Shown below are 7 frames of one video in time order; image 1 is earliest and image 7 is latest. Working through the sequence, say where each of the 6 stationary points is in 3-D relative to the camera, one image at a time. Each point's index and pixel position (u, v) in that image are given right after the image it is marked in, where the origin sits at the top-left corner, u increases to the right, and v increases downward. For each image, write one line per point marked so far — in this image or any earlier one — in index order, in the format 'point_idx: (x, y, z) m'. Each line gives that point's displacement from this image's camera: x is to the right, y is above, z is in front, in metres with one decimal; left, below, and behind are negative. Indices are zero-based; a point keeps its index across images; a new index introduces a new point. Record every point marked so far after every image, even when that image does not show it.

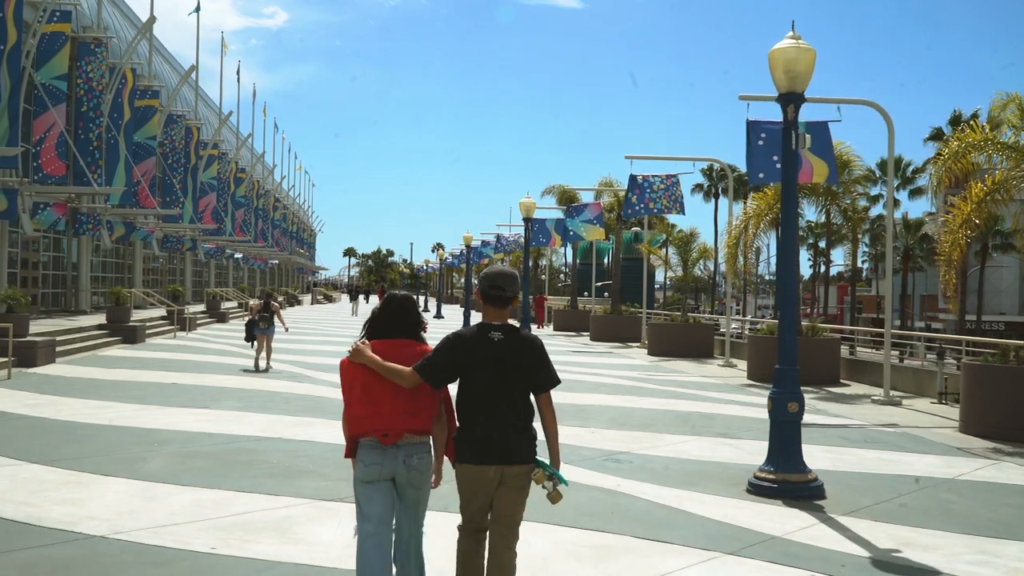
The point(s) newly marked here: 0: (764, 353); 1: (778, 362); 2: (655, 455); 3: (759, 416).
0: (+5.4, -1.4, +18.9) m
1: (+2.4, -0.7, +8.0) m
2: (+1.6, -1.9, +9.7) m
3: (+3.7, -1.9, +13.0) m
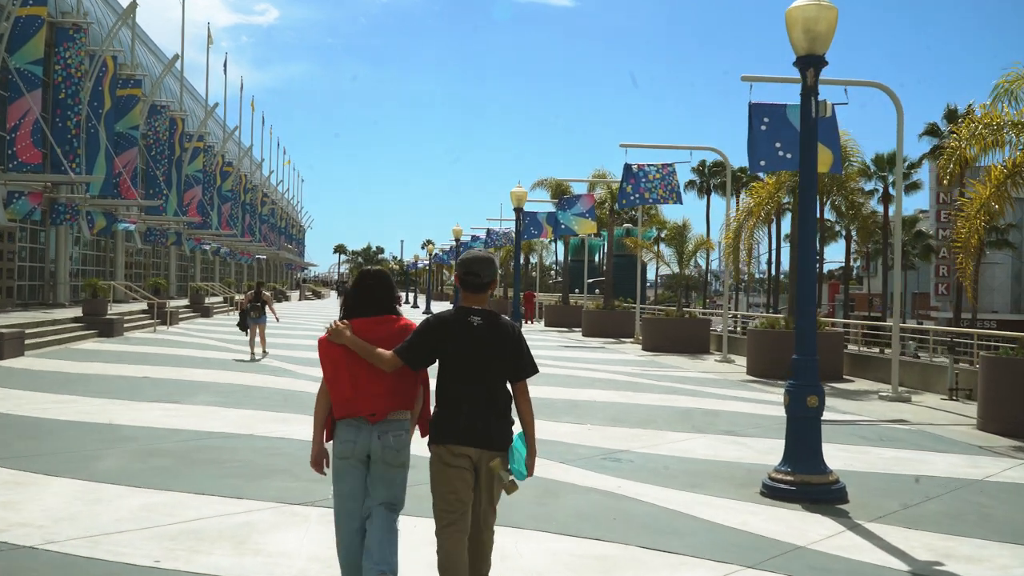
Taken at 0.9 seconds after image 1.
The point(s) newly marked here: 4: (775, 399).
0: (+5.2, -1.2, +18.2) m
1: (+2.3, -0.5, +7.3) m
2: (+1.5, -1.7, +9.0) m
3: (+3.5, -1.8, +12.3) m
4: (+4.2, -1.8, +14.2) m
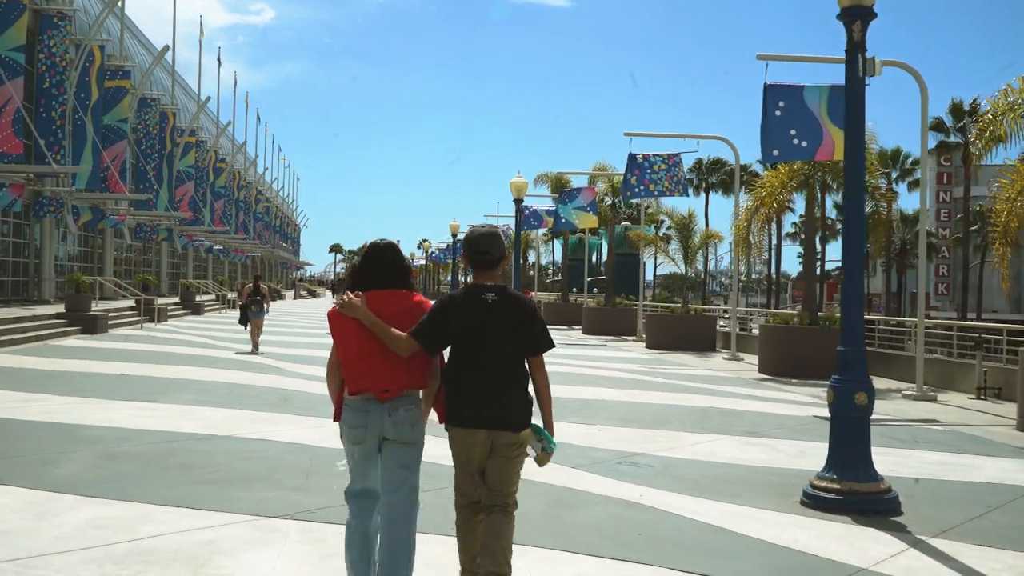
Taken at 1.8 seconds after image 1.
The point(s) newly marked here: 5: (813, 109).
0: (+5.2, -1.1, +17.4) m
1: (+2.4, -0.4, +6.4) m
2: (+1.5, -1.6, +8.2) m
3: (+3.6, -1.6, +11.5) m
4: (+4.3, -1.7, +13.4) m
5: (+4.8, +2.8, +14.0) m
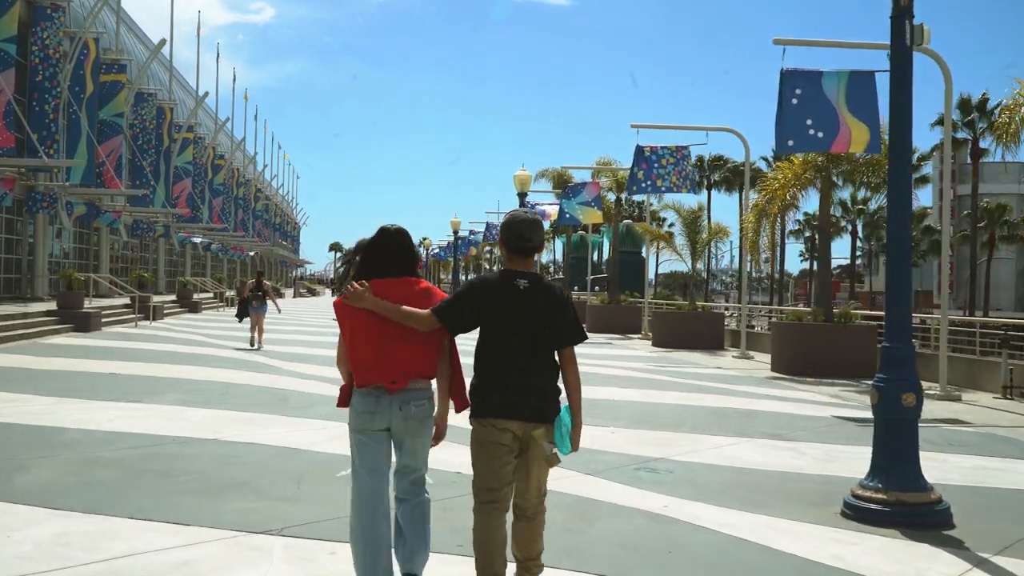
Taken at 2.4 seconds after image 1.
0: (+5.3, -1.0, +16.8) m
1: (+2.5, -0.3, +5.8) m
2: (+1.6, -1.5, +7.6) m
3: (+3.7, -1.6, +10.9) m
4: (+4.3, -1.6, +12.8) m
5: (+4.9, +2.9, +13.4) m
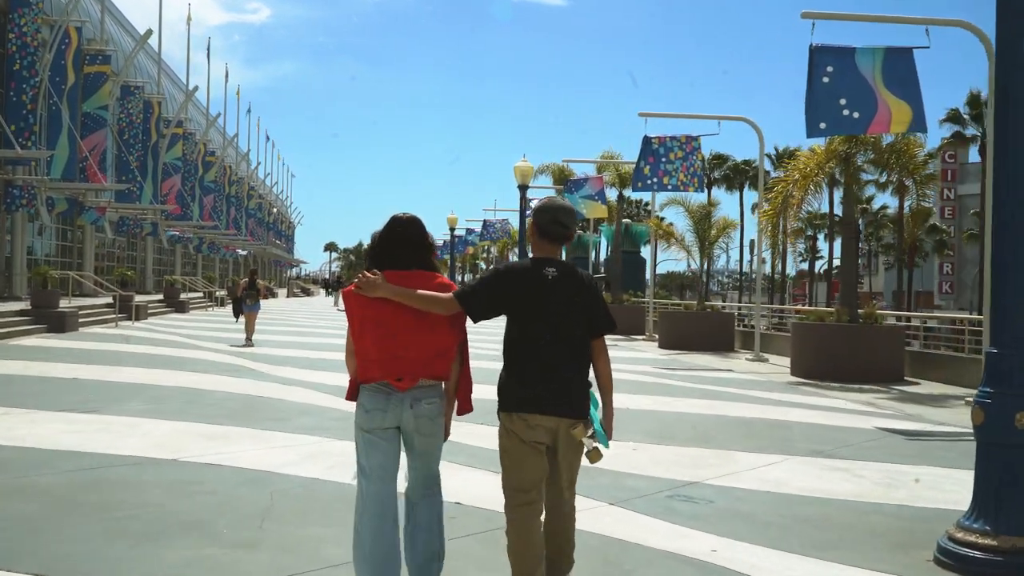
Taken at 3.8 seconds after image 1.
0: (+5.3, -1.0, +15.7) m
1: (+2.5, -0.3, +4.7) m
2: (+1.7, -1.5, +6.4) m
3: (+3.7, -1.5, +9.8) m
4: (+4.4, -1.6, +11.6) m
5: (+4.9, +3.0, +12.2) m
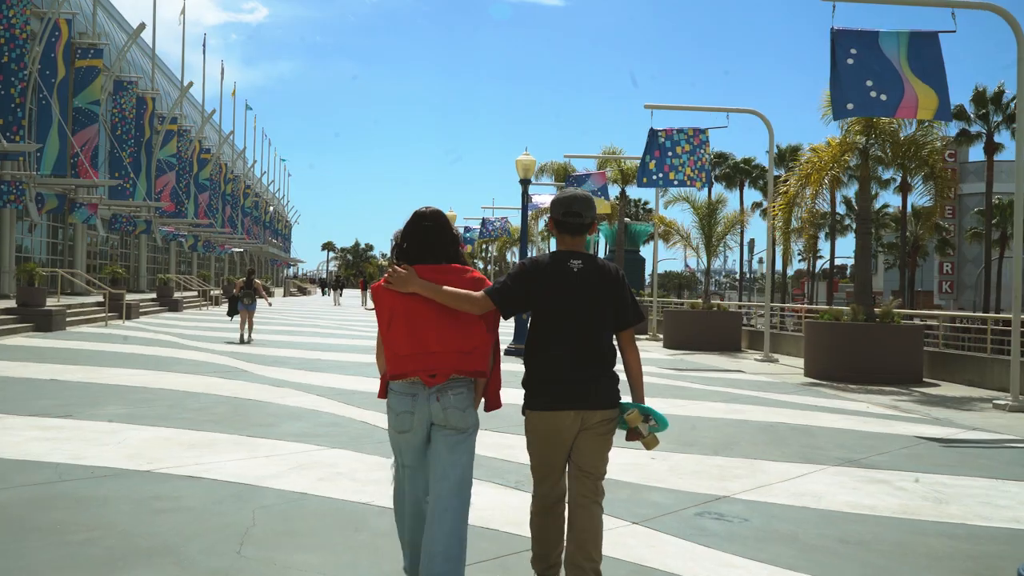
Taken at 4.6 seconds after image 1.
0: (+5.4, -1.0, +15.1) m
1: (+2.6, -0.3, +4.1) m
2: (+1.7, -1.4, +5.8) m
3: (+3.8, -1.5, +9.2) m
4: (+4.4, -1.5, +11.0) m
5: (+5.0, +3.0, +11.6) m
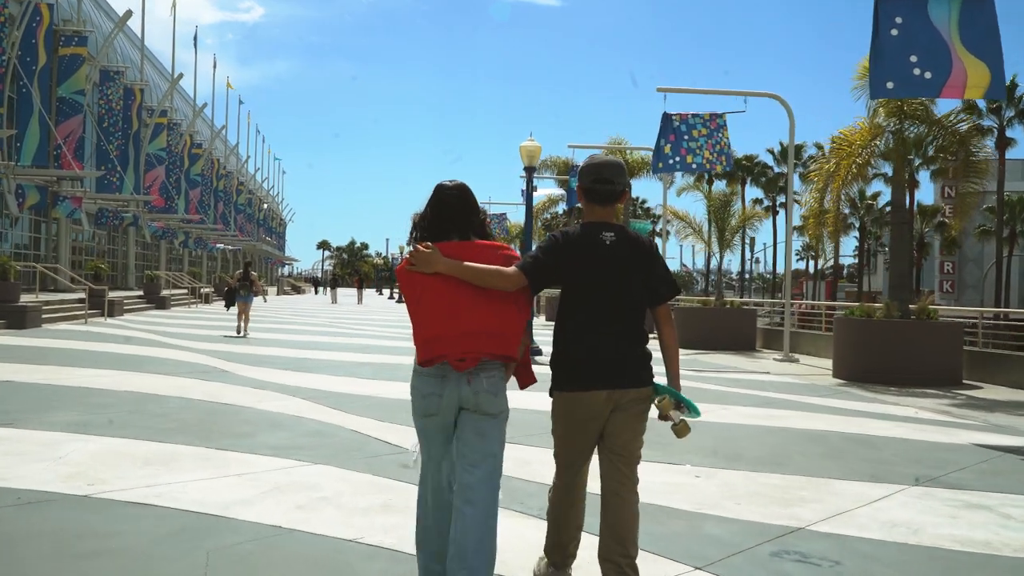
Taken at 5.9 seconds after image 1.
0: (+5.5, -0.9, +13.9) m
1: (+2.8, -0.2, +2.9) m
2: (+1.9, -1.3, +4.7) m
3: (+3.9, -1.4, +8.0) m
4: (+4.5, -1.4, +9.9) m
5: (+5.1, +3.1, +10.5) m
